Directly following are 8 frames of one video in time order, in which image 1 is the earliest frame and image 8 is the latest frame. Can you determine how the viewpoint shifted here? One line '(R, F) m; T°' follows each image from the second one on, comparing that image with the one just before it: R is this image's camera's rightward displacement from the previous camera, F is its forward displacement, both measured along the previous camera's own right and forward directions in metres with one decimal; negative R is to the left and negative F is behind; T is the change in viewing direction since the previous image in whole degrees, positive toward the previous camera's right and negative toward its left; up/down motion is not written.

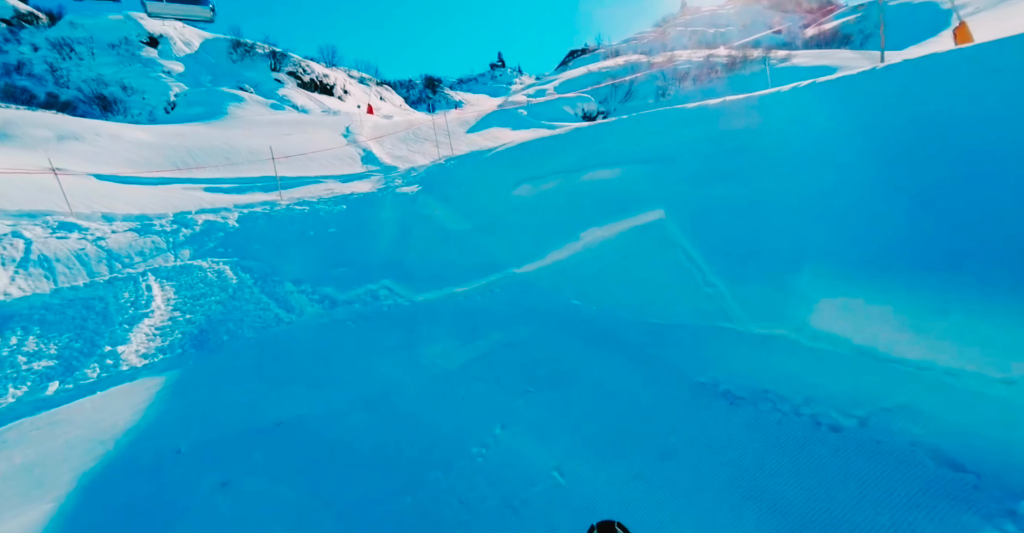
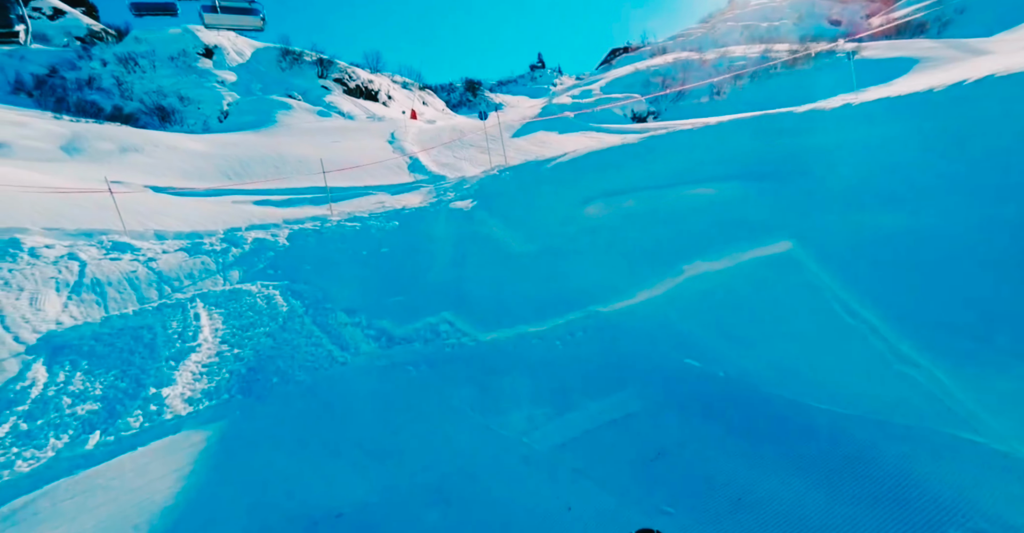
(-0.3, +0.6) m; -4°
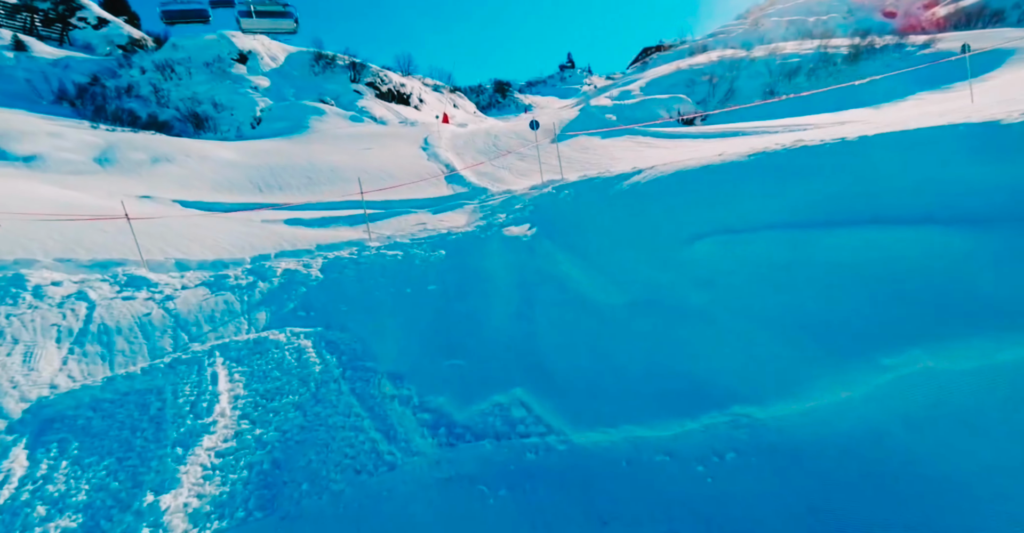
(-0.5, +1.0) m; -3°
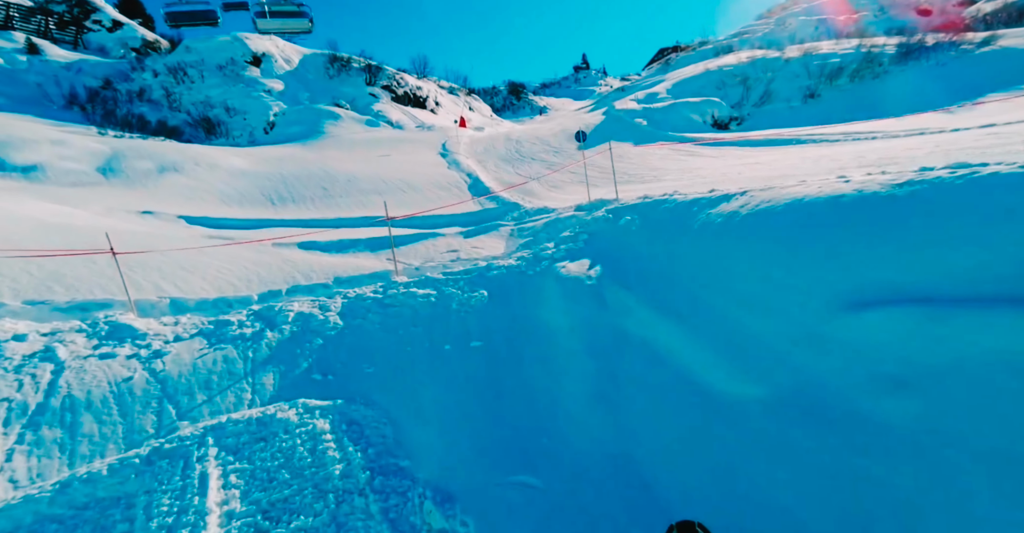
(-0.5, +1.1) m; -1°
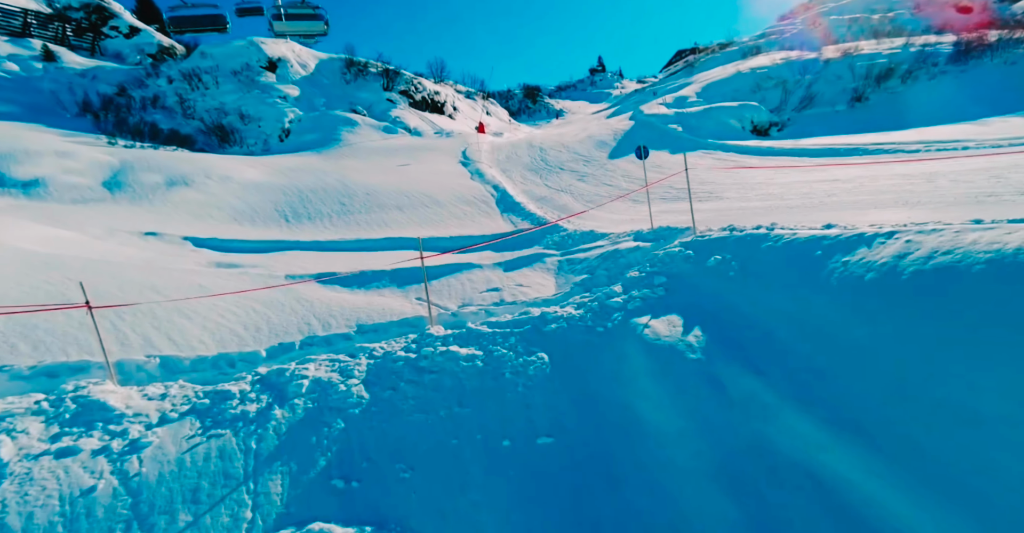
(-0.5, +1.1) m; -2°
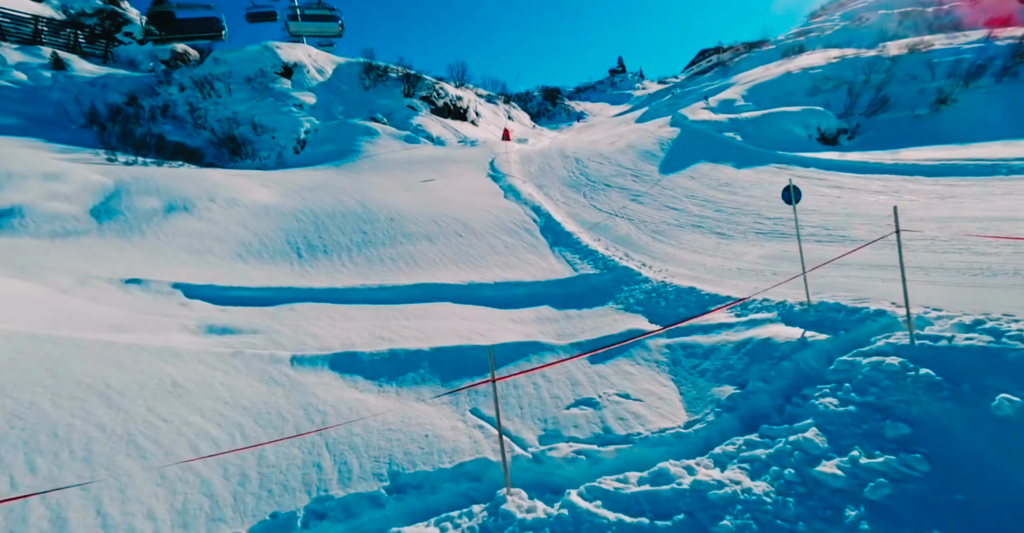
(-0.7, +1.9) m; -2°
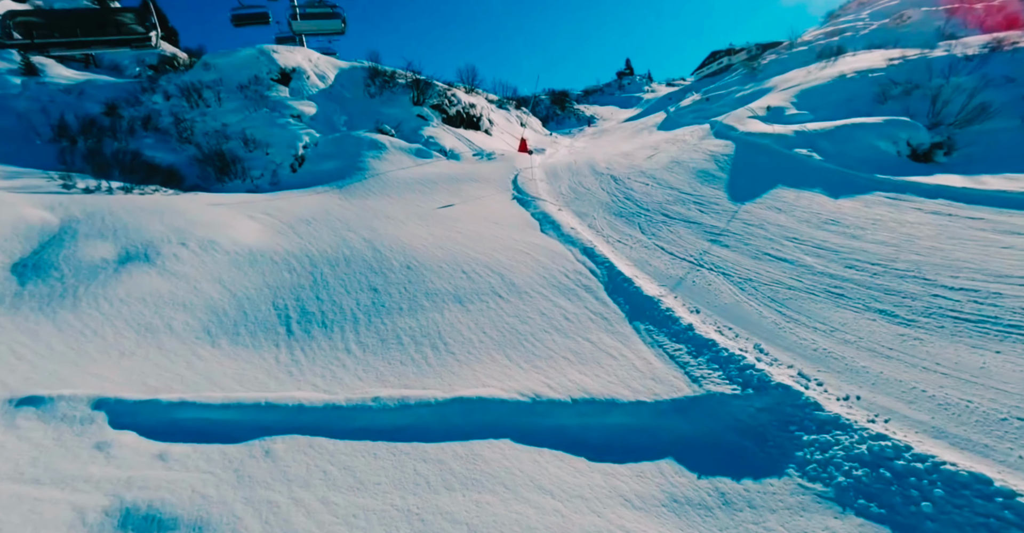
(-0.9, +2.7) m; 0°
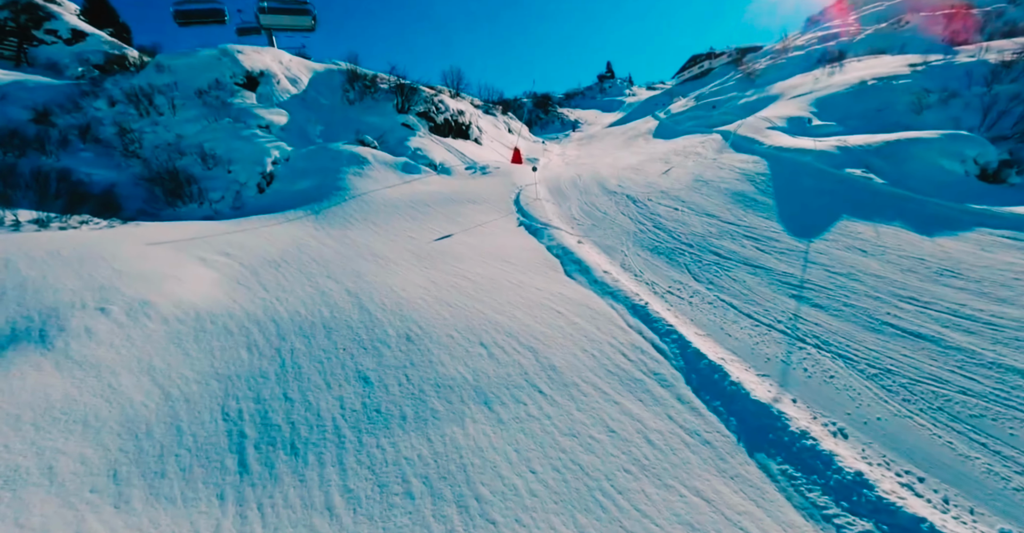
(-0.8, +2.4) m; +2°
